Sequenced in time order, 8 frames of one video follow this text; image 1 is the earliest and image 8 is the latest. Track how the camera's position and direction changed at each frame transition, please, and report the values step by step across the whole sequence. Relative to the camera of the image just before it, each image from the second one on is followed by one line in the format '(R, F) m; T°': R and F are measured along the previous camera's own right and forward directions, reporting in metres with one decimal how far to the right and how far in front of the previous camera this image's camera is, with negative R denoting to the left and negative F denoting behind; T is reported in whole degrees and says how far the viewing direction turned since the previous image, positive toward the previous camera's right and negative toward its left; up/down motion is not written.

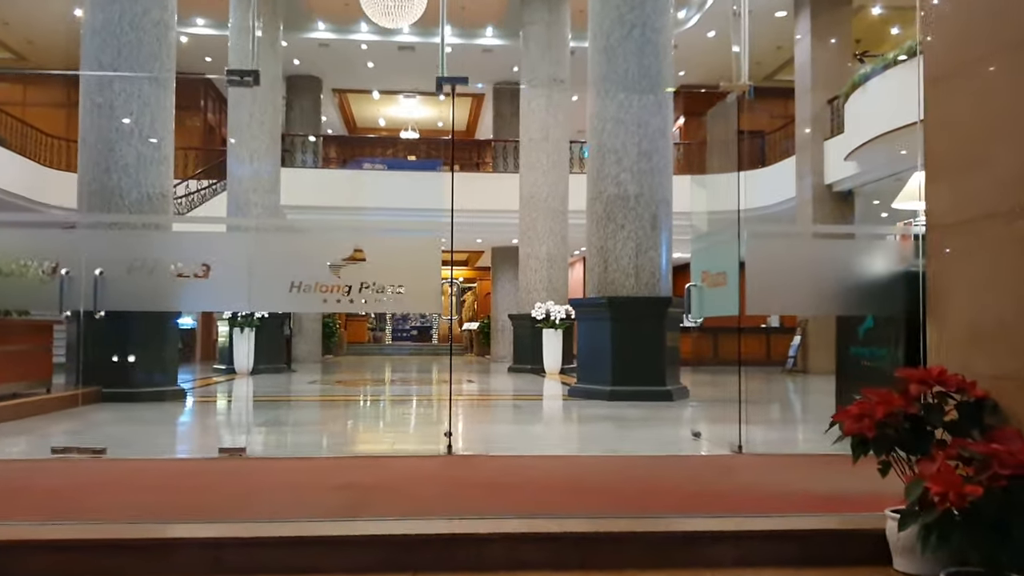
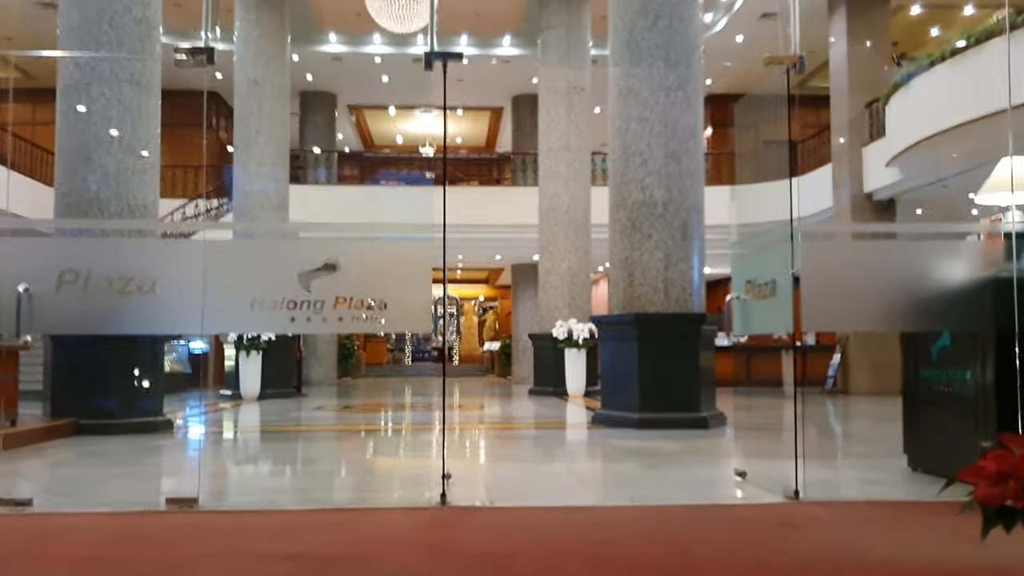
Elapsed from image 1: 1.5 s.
(+0.1, +0.6) m; -2°
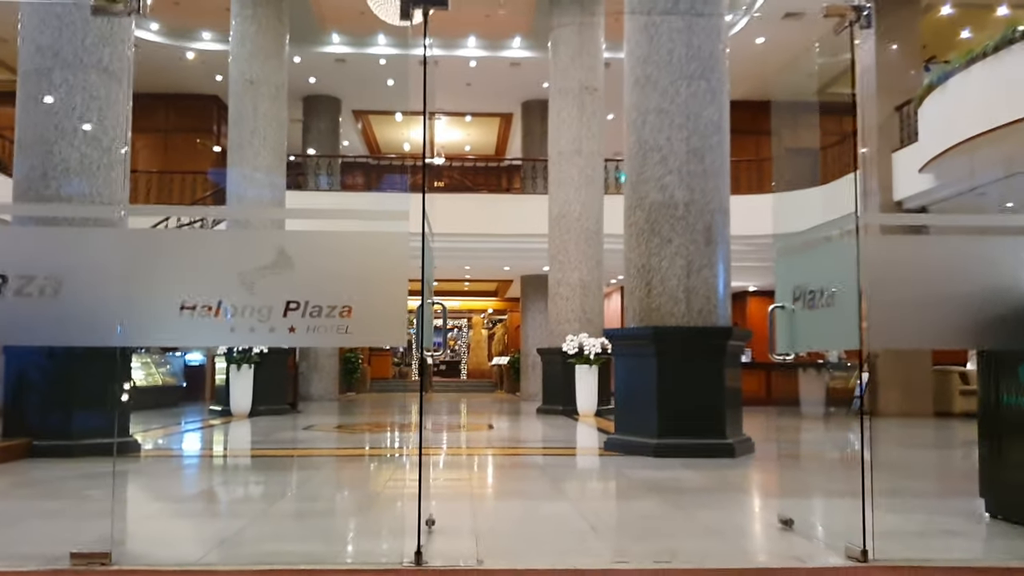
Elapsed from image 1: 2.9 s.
(+0.1, +0.6) m; -1°
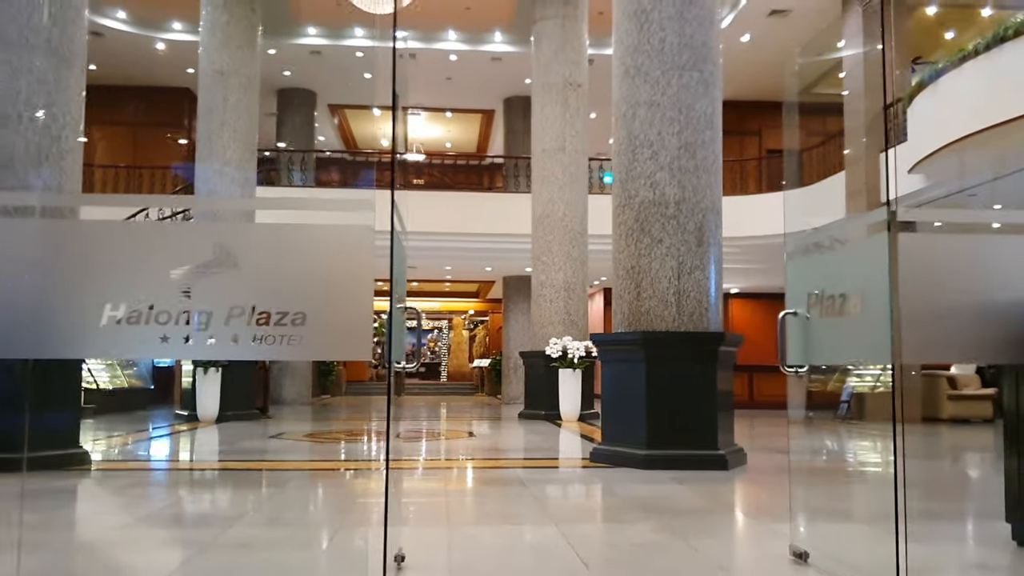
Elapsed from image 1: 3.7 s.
(0.0, +0.3) m; +1°
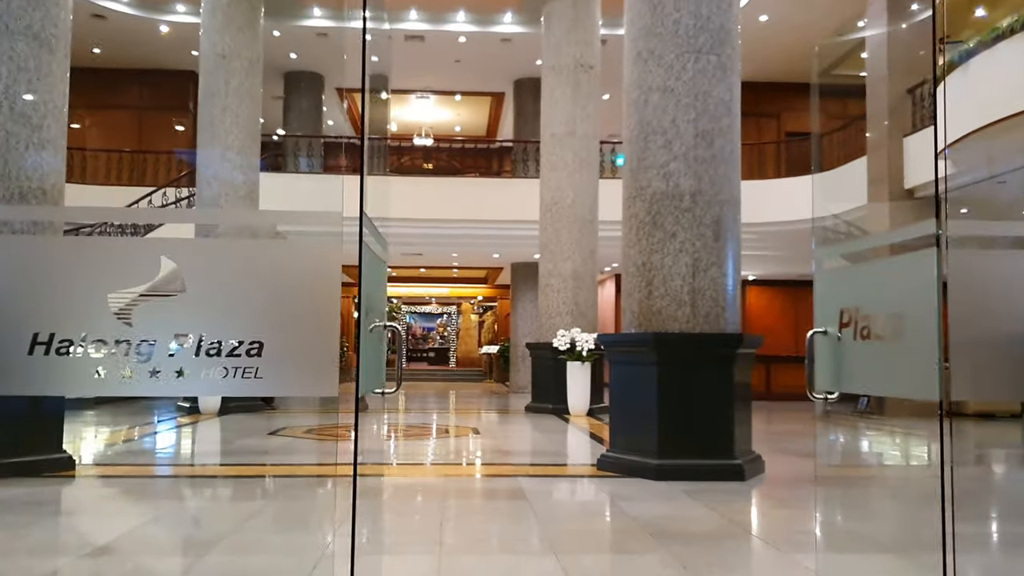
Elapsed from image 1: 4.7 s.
(+0.1, +0.3) m; -1°
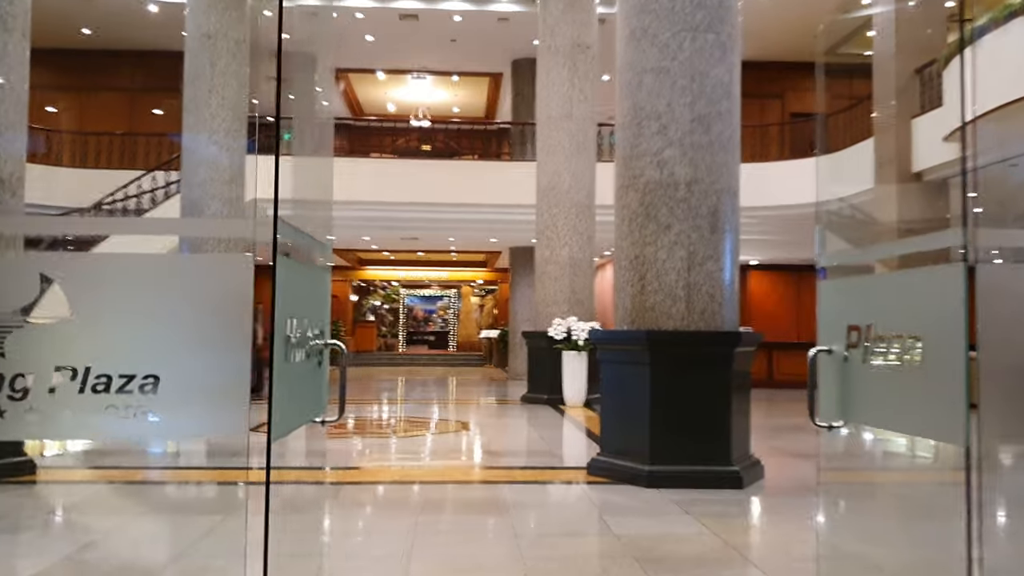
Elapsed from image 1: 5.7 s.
(+0.1, +0.3) m; 0°
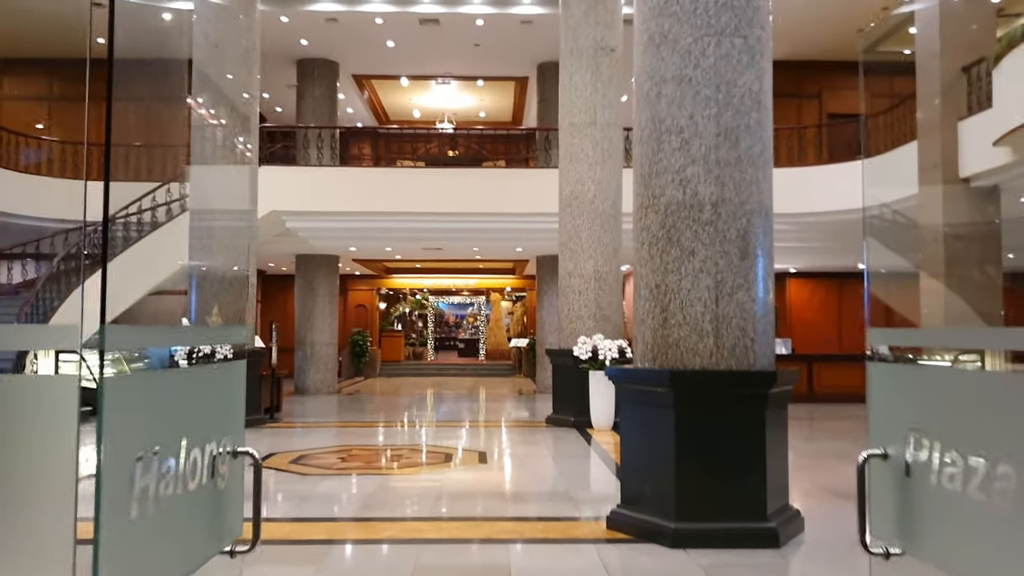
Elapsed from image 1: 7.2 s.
(+0.2, +0.5) m; -2°
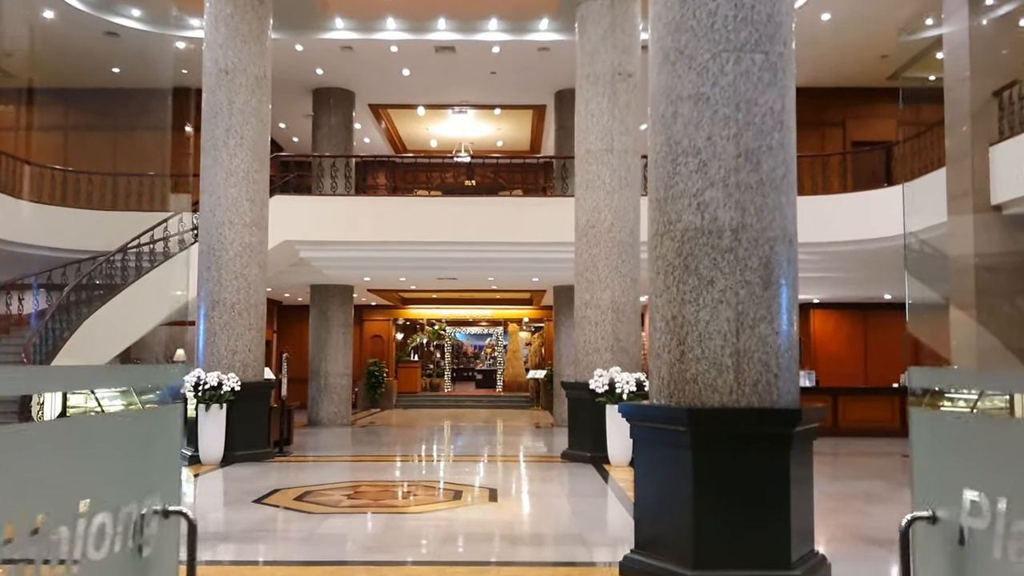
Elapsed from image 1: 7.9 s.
(+0.1, +0.3) m; -1°
